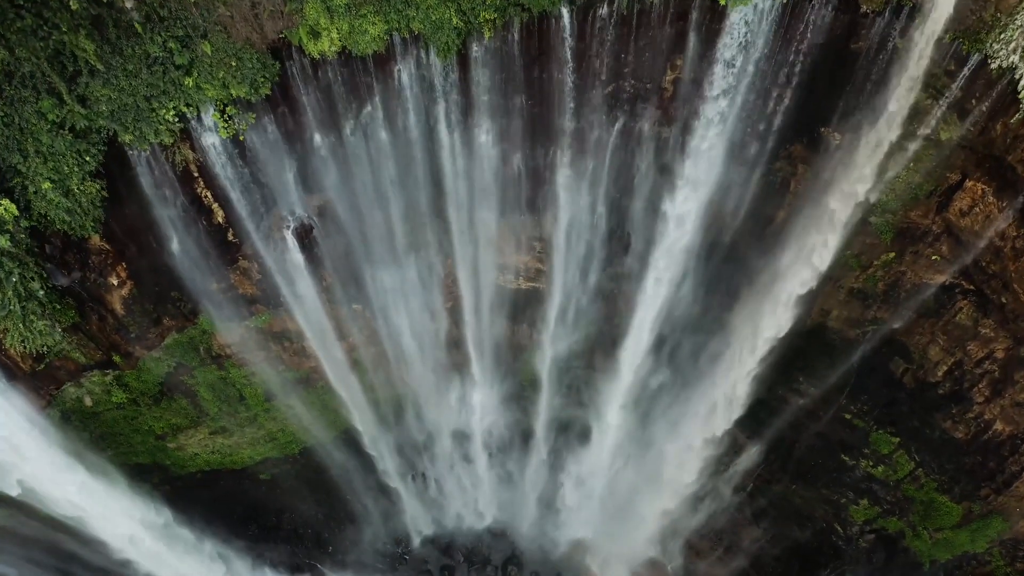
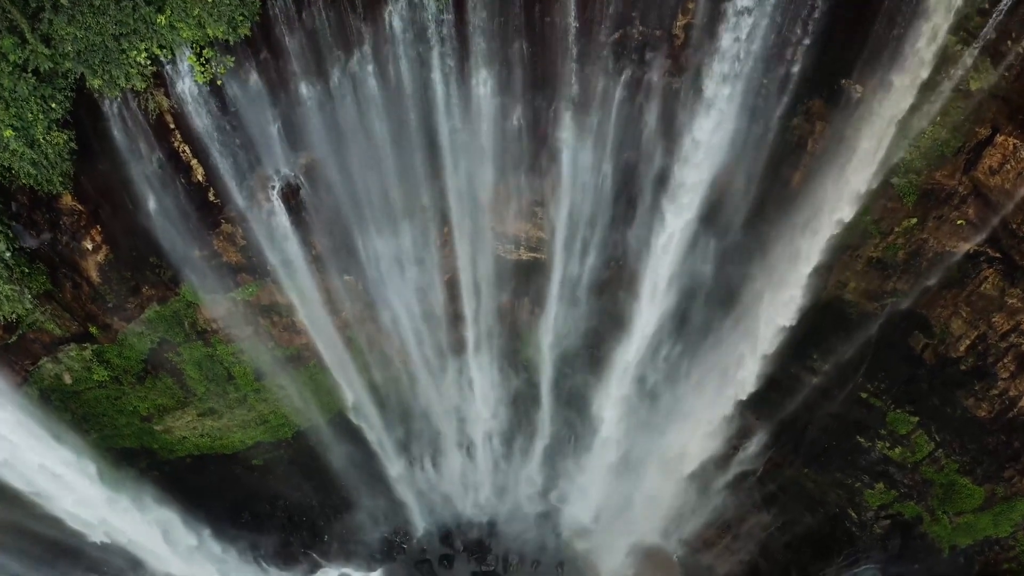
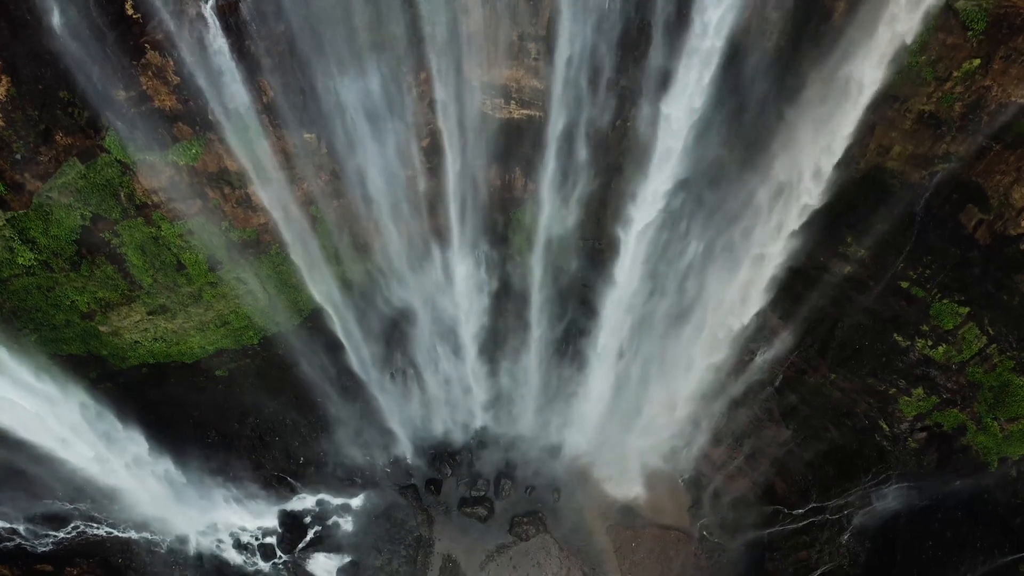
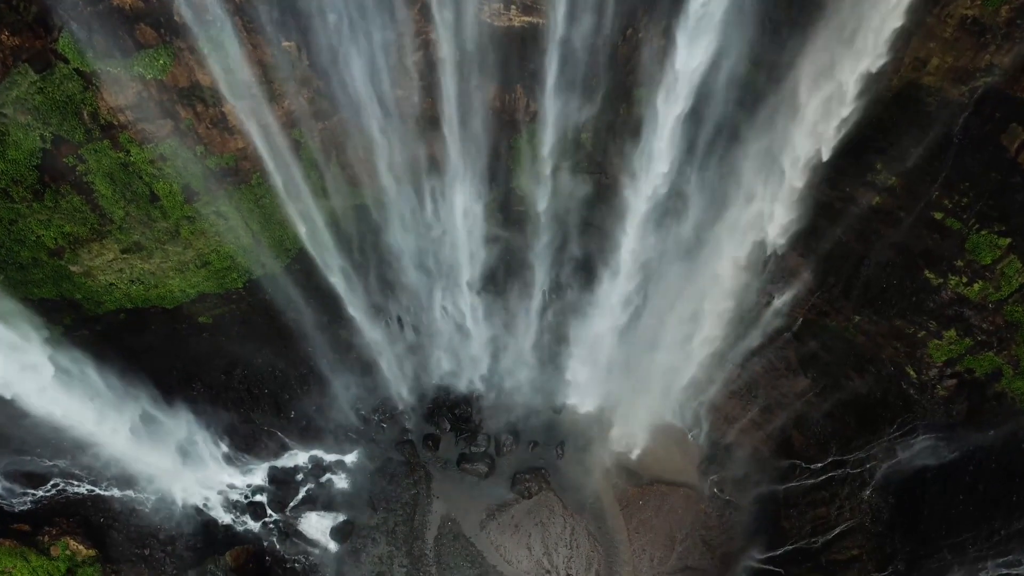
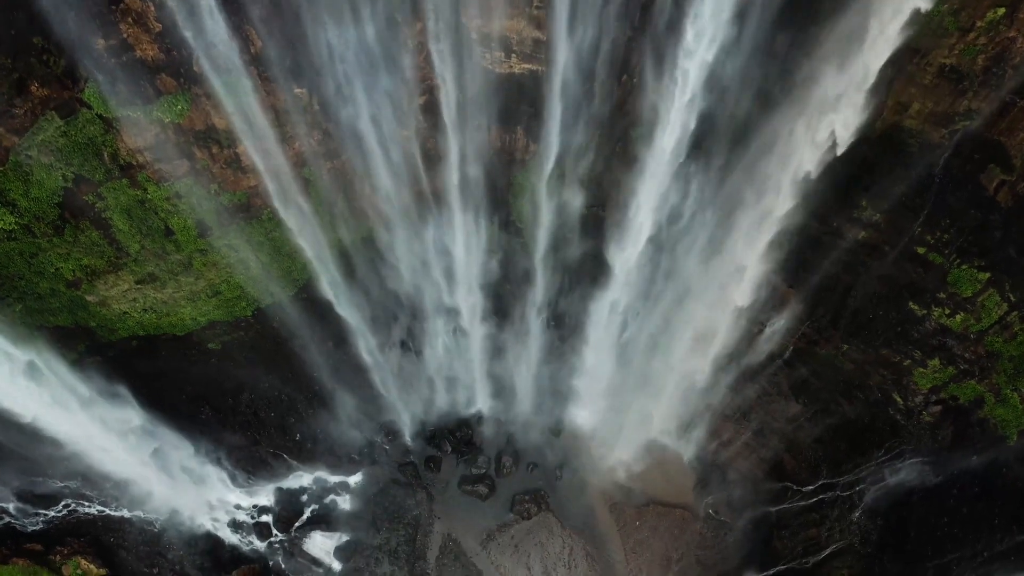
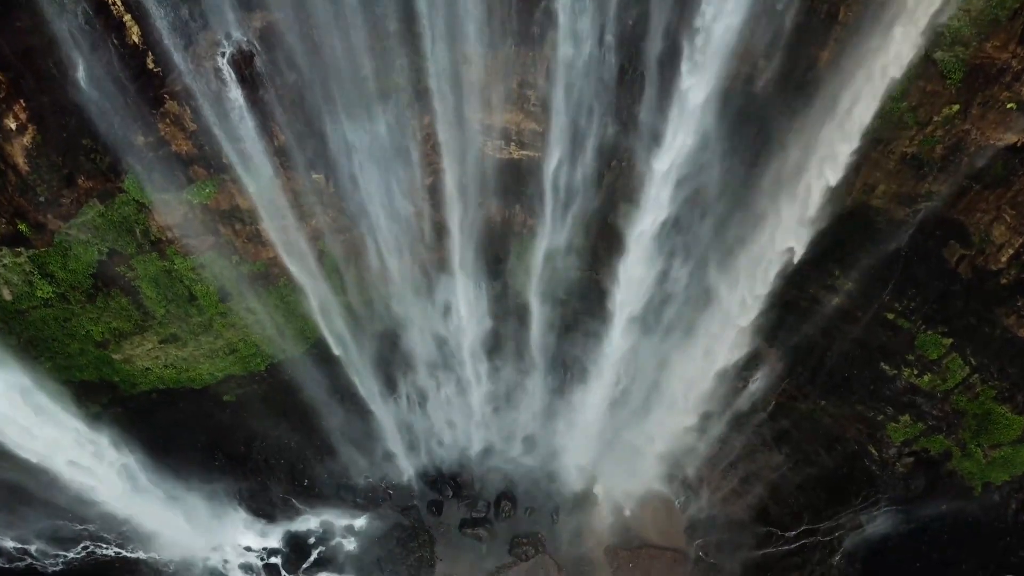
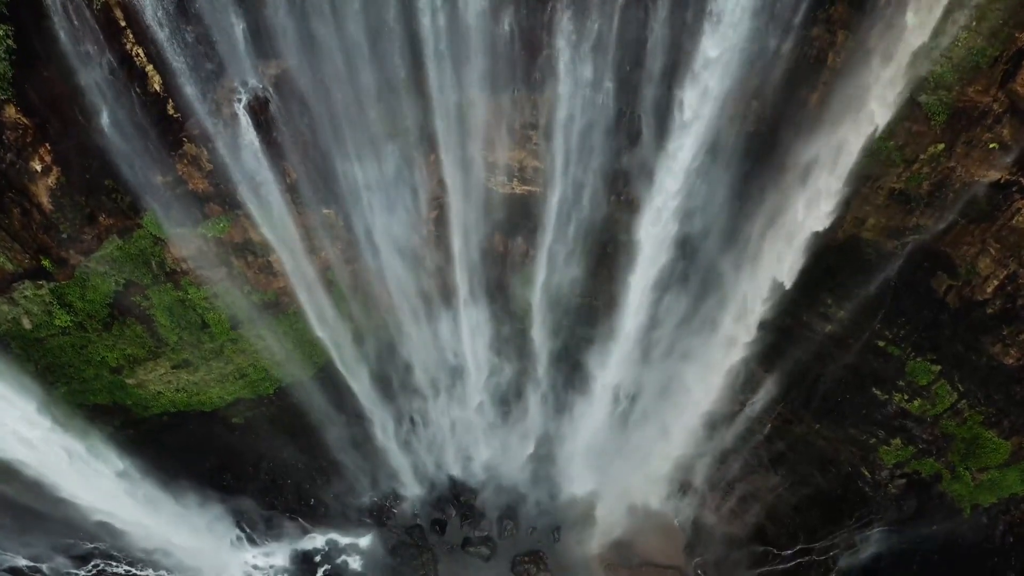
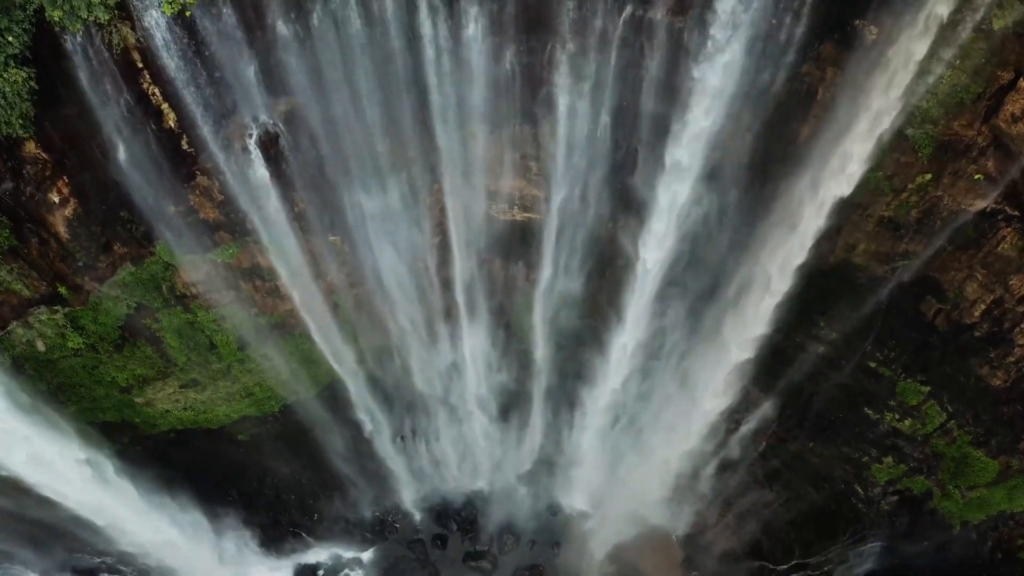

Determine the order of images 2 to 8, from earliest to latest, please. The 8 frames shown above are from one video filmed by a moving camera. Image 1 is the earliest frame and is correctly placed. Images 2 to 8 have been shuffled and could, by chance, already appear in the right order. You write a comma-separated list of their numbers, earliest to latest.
2, 8, 7, 6, 3, 5, 4
